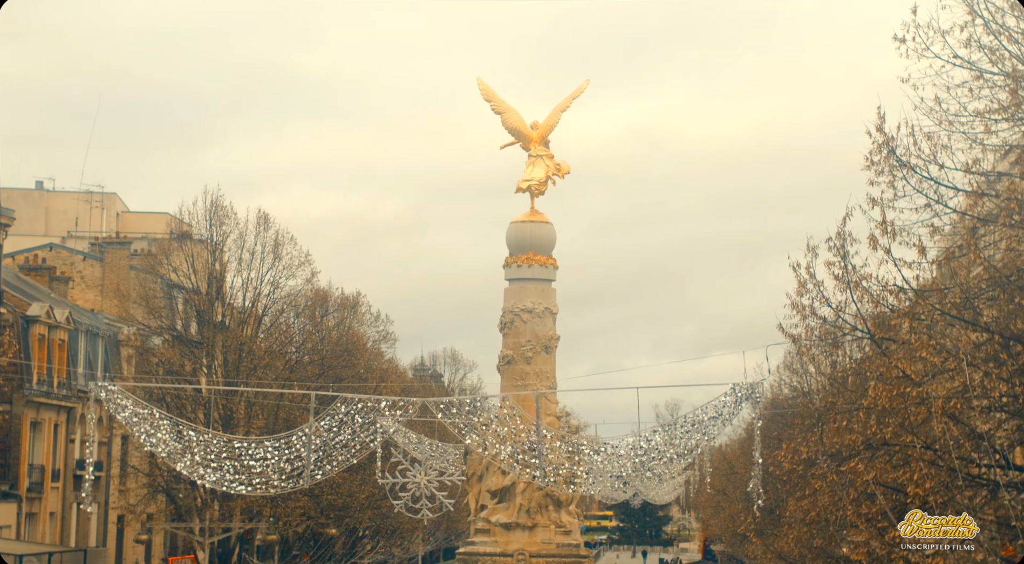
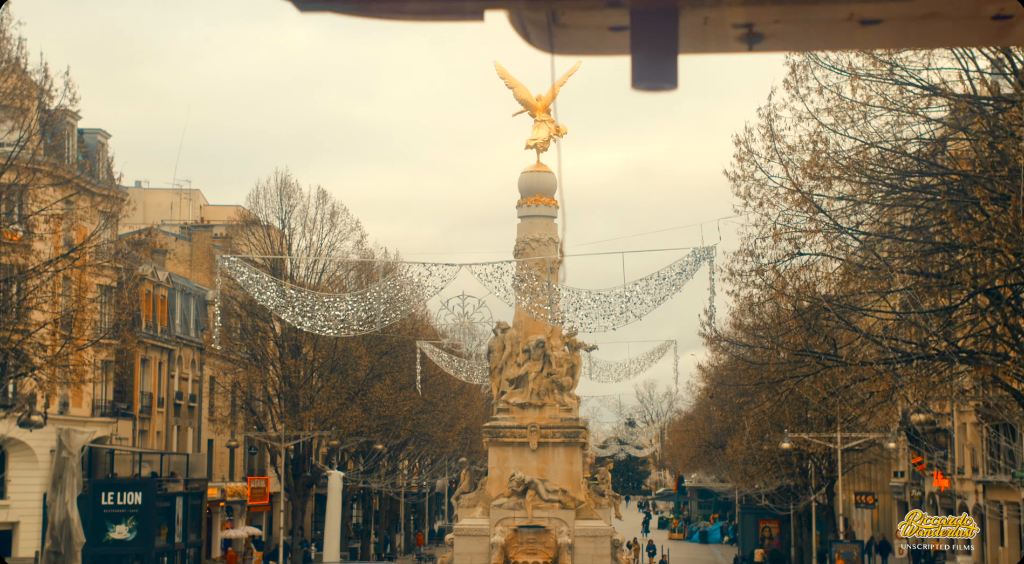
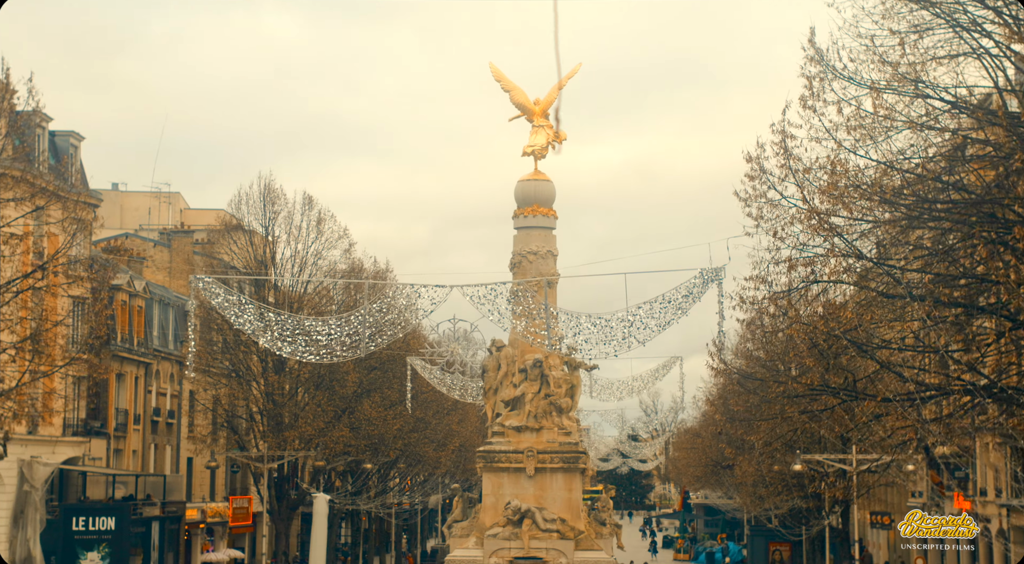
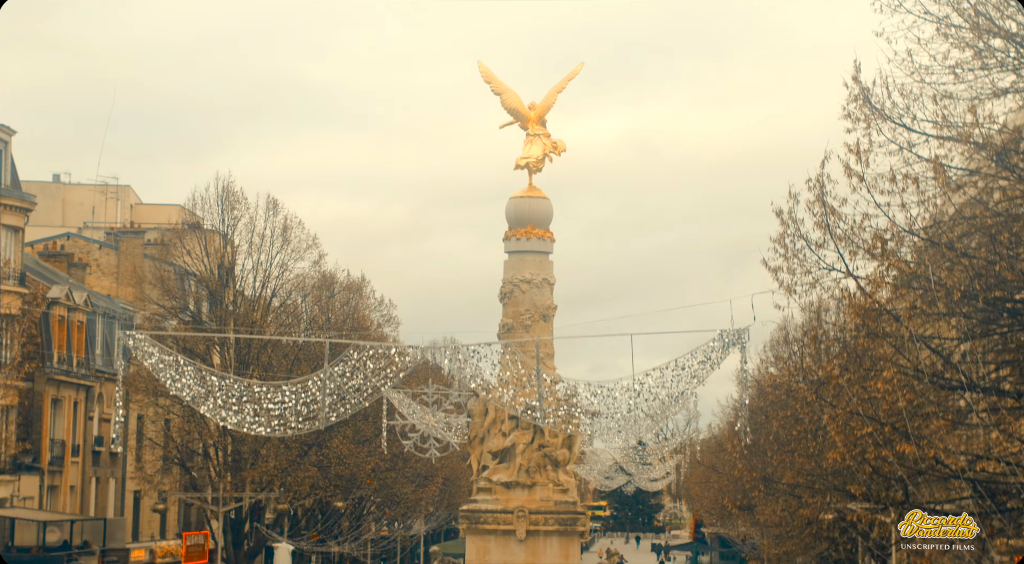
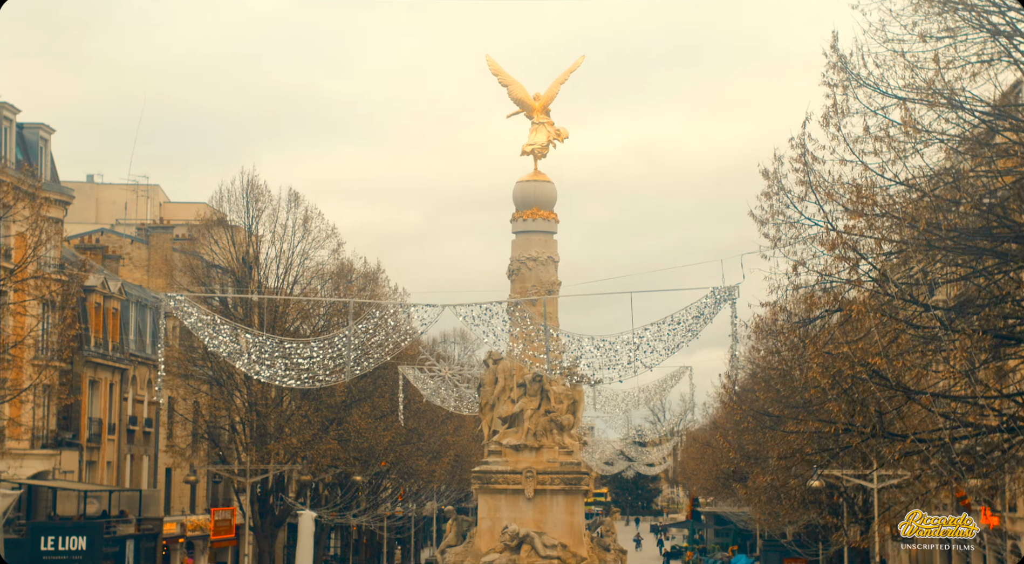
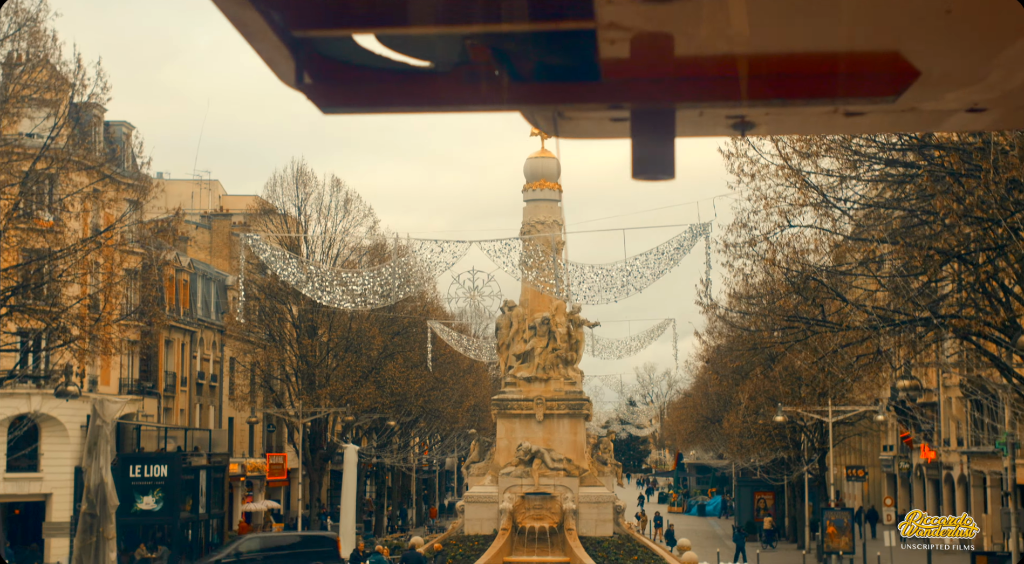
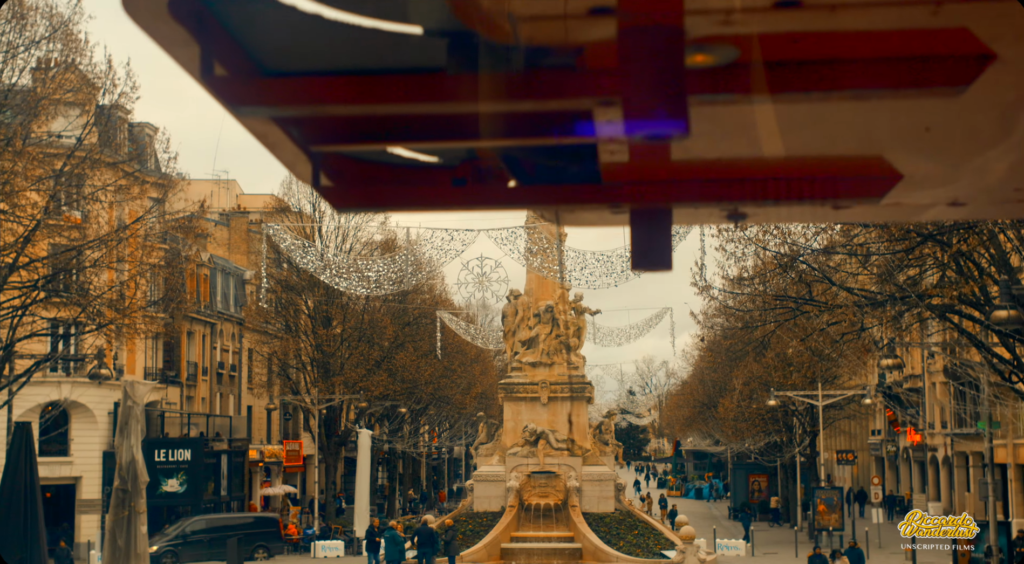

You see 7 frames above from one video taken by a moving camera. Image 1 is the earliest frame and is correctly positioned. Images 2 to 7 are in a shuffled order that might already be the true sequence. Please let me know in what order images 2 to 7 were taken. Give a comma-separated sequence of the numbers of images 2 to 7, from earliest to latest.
4, 5, 3, 2, 6, 7
